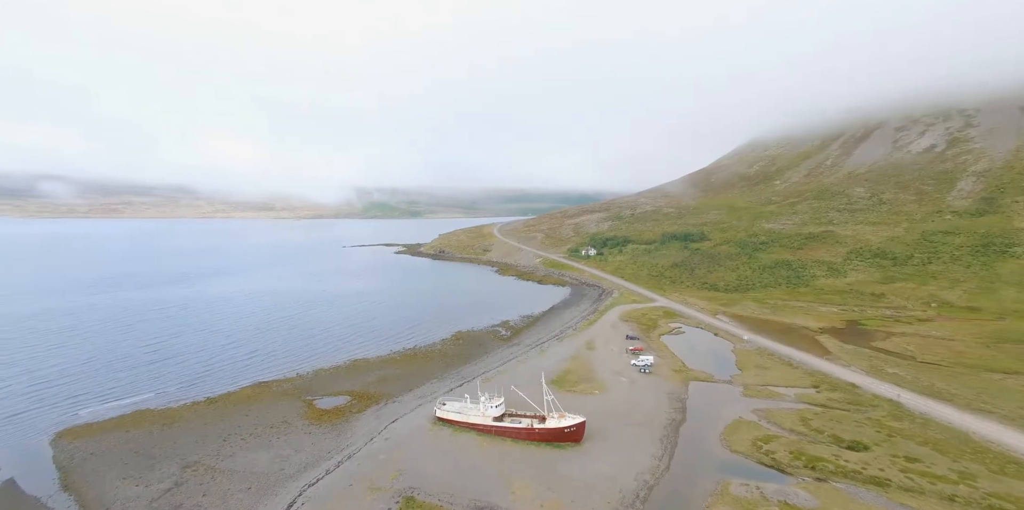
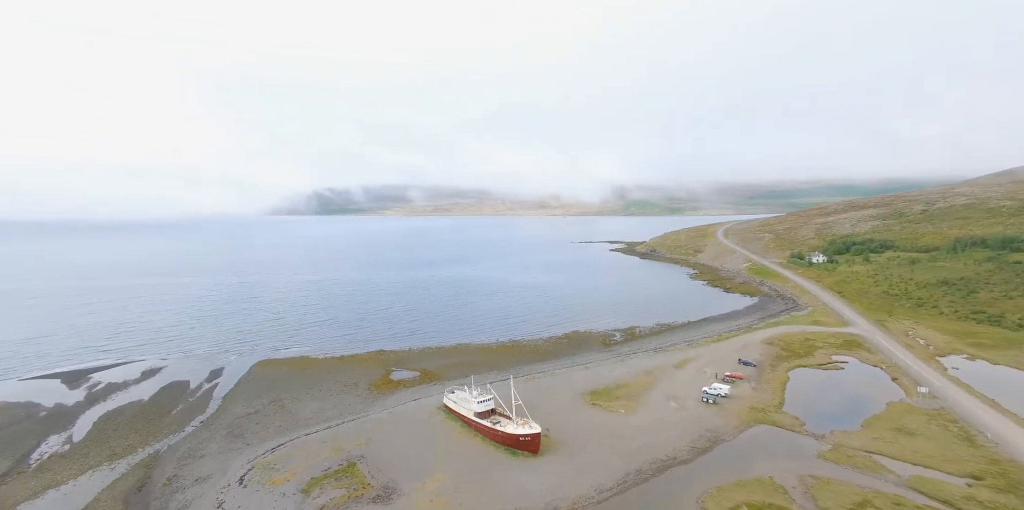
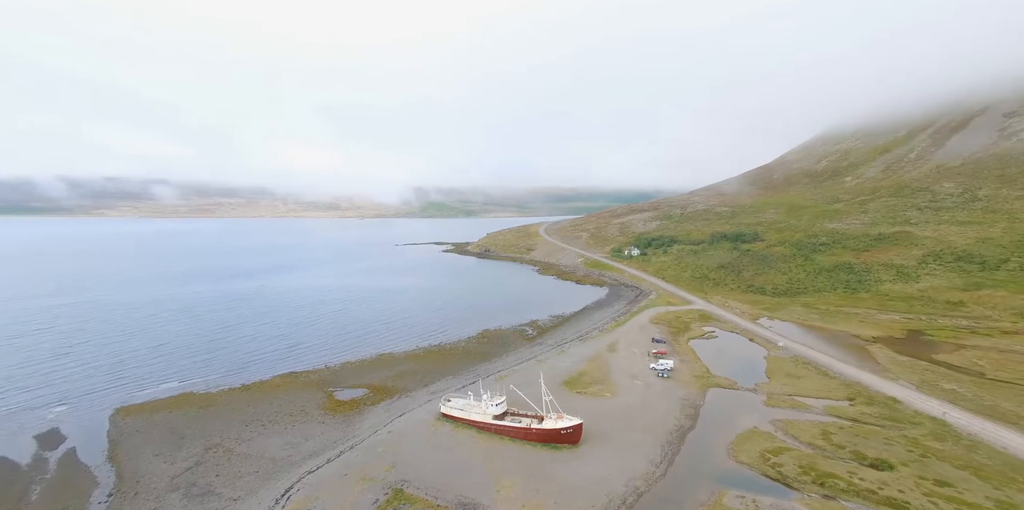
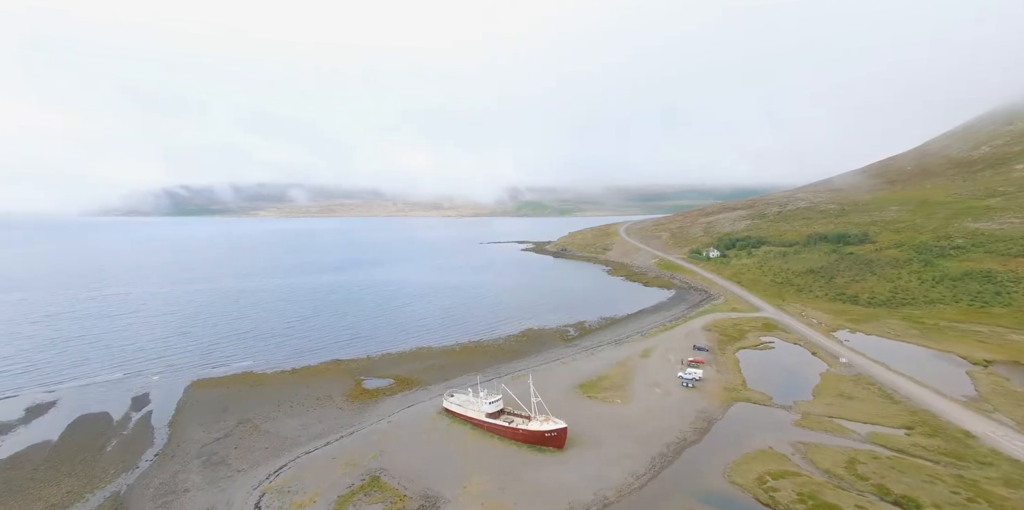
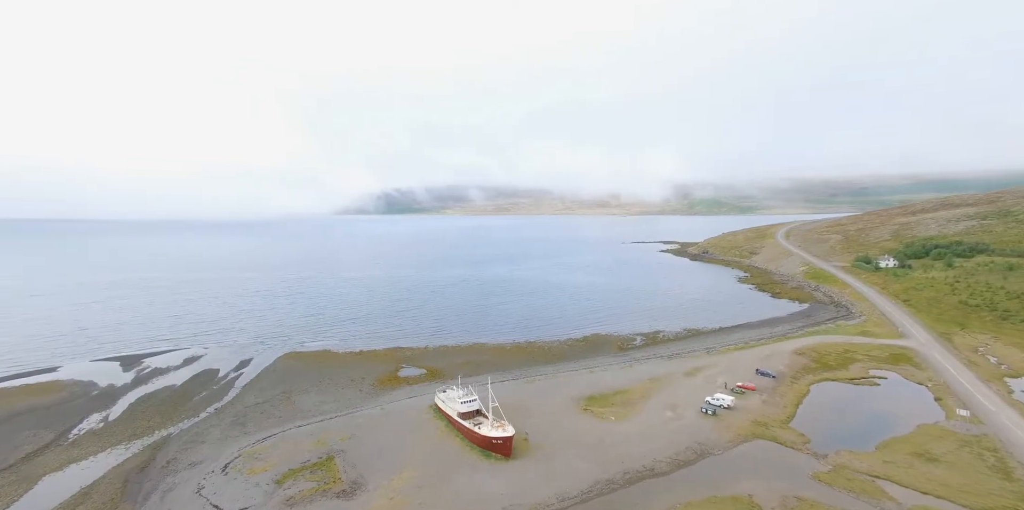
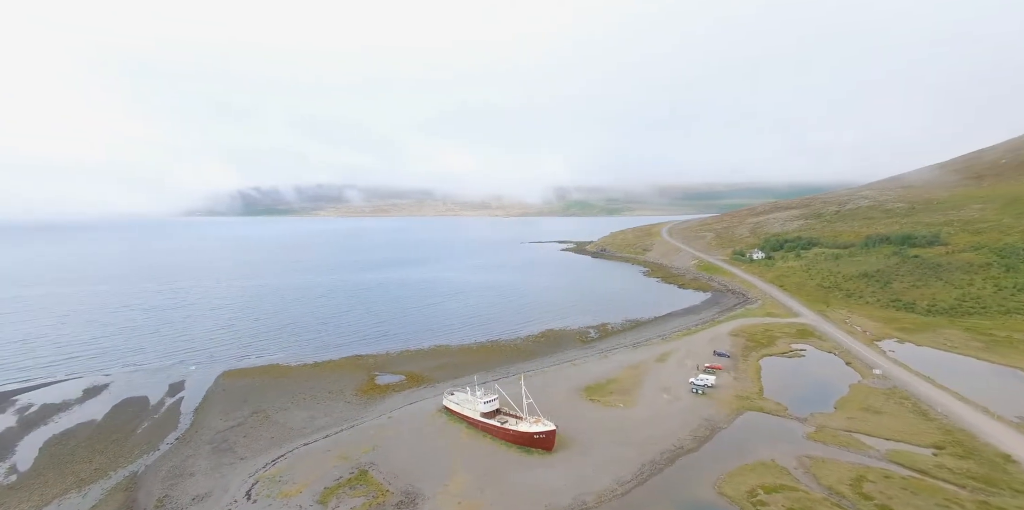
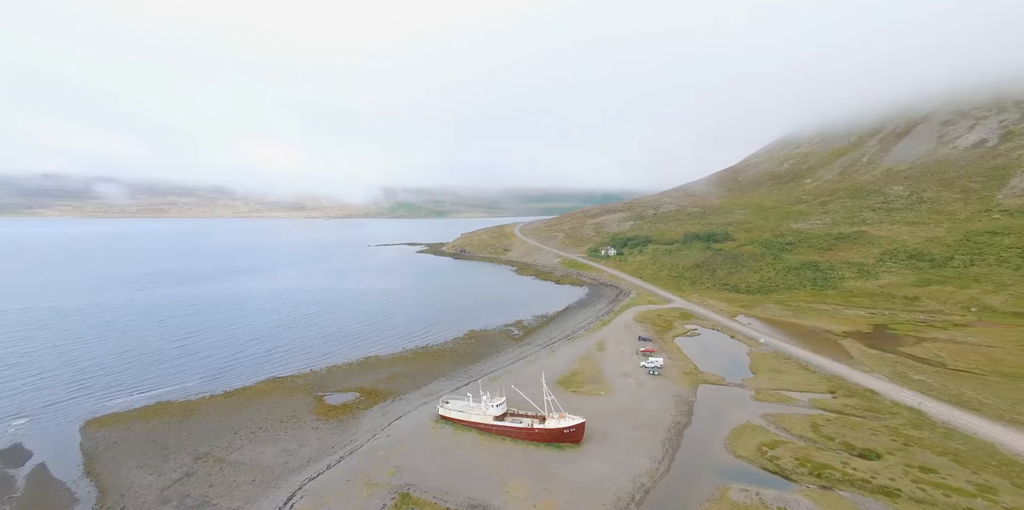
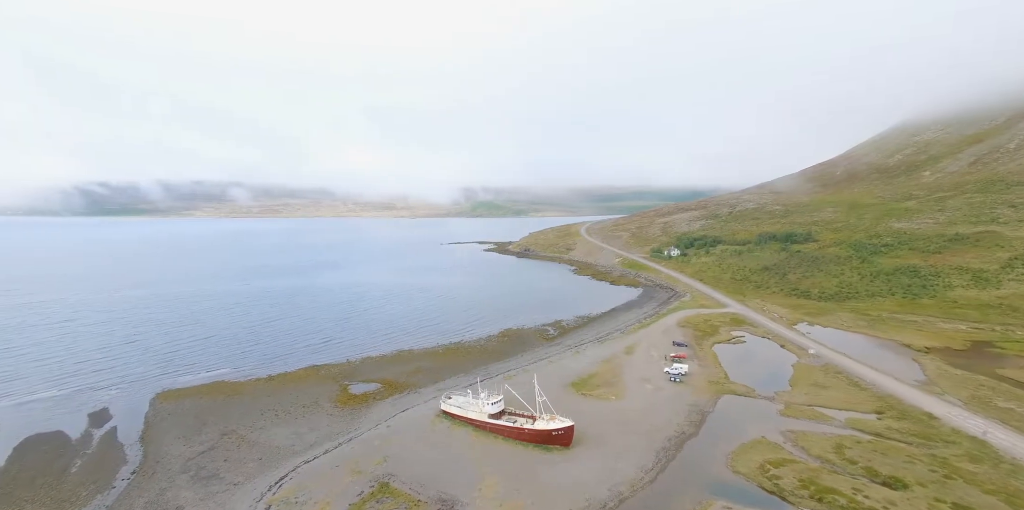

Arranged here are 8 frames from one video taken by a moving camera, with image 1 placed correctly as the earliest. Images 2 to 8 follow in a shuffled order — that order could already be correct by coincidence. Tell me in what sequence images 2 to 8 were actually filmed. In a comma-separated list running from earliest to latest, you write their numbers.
7, 3, 8, 4, 6, 2, 5
